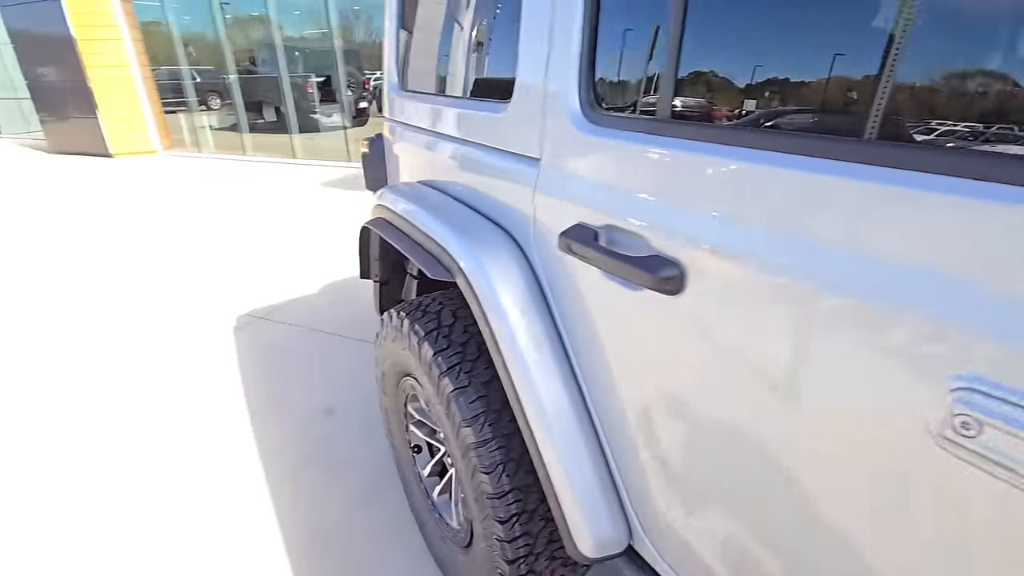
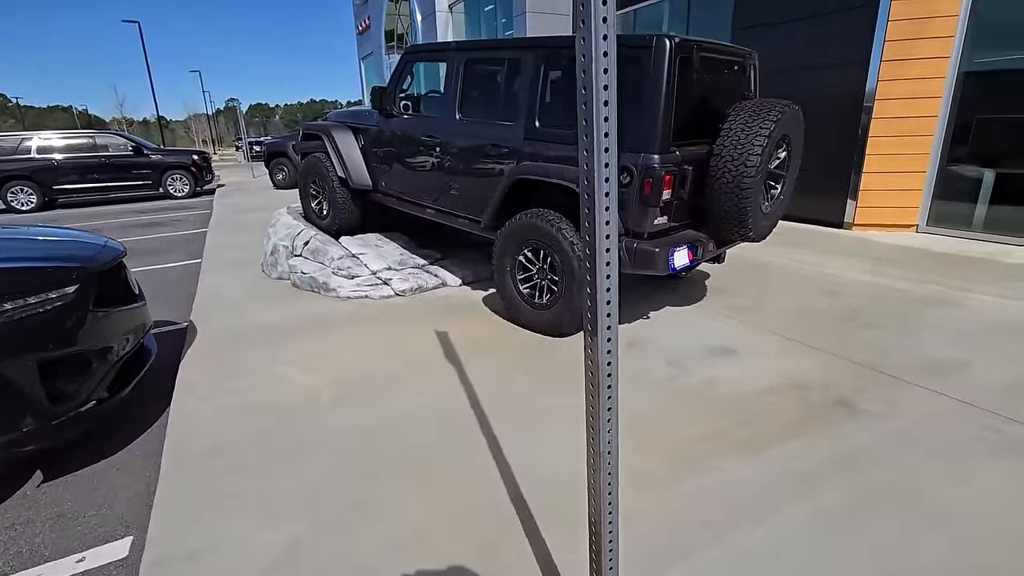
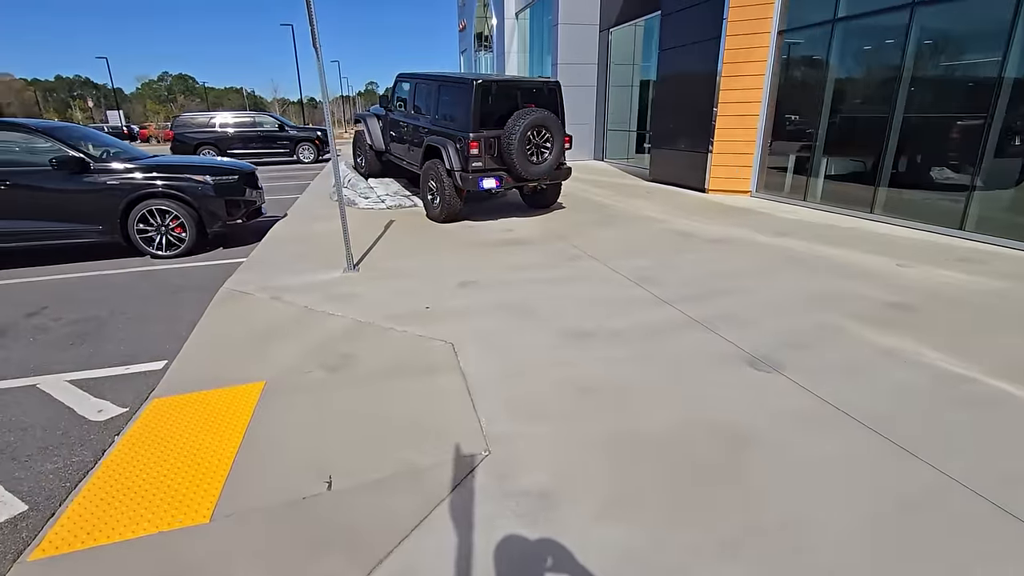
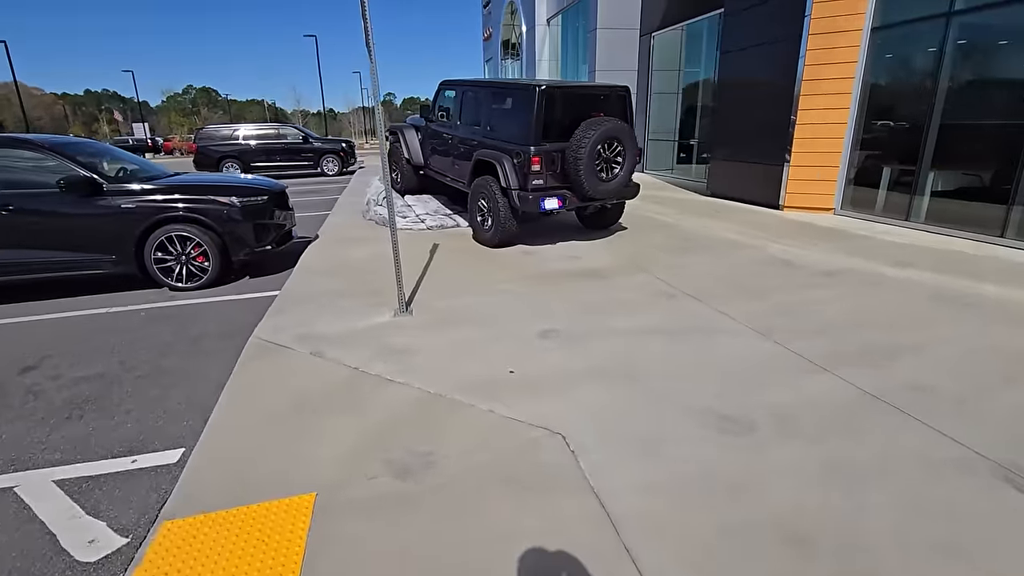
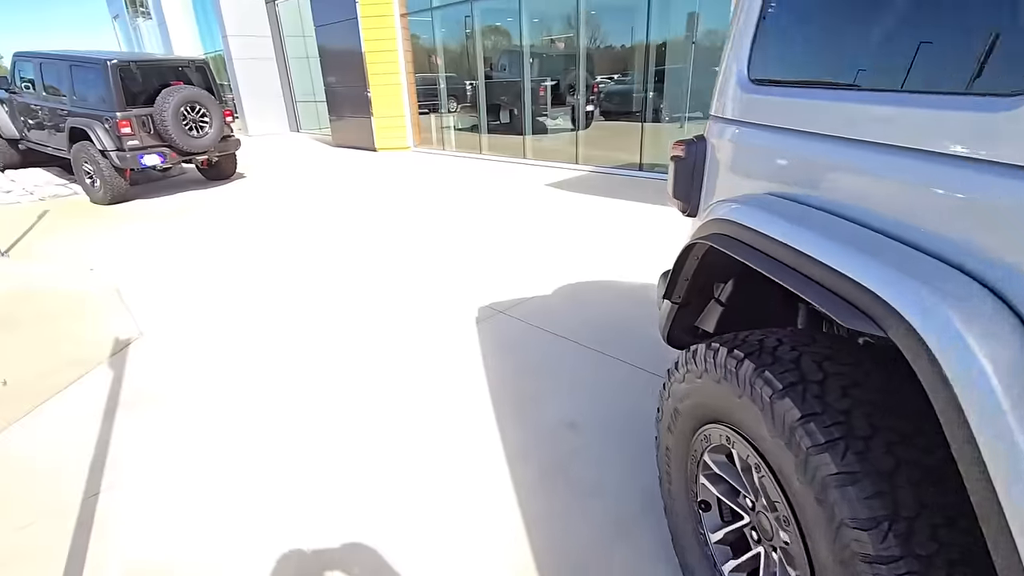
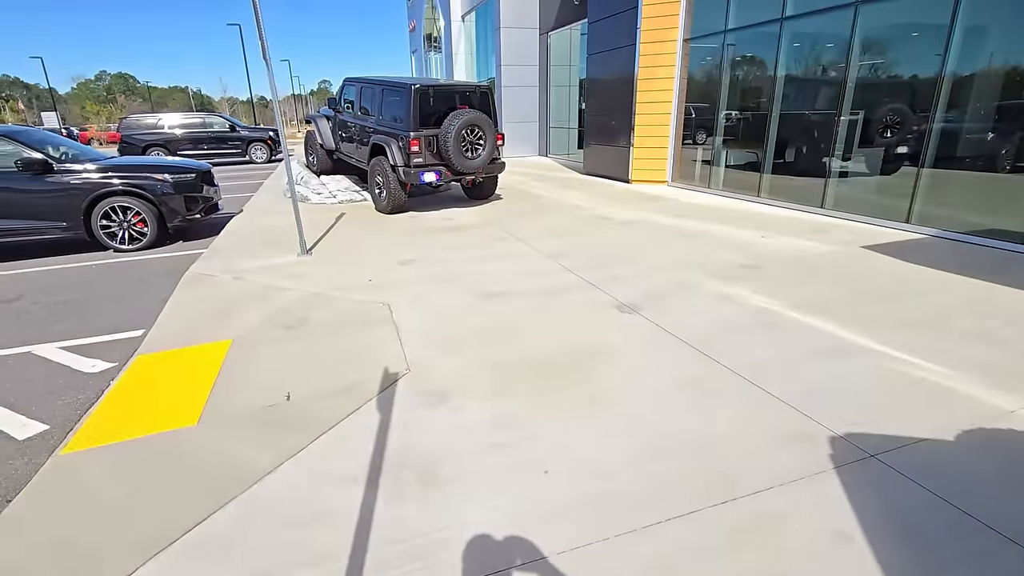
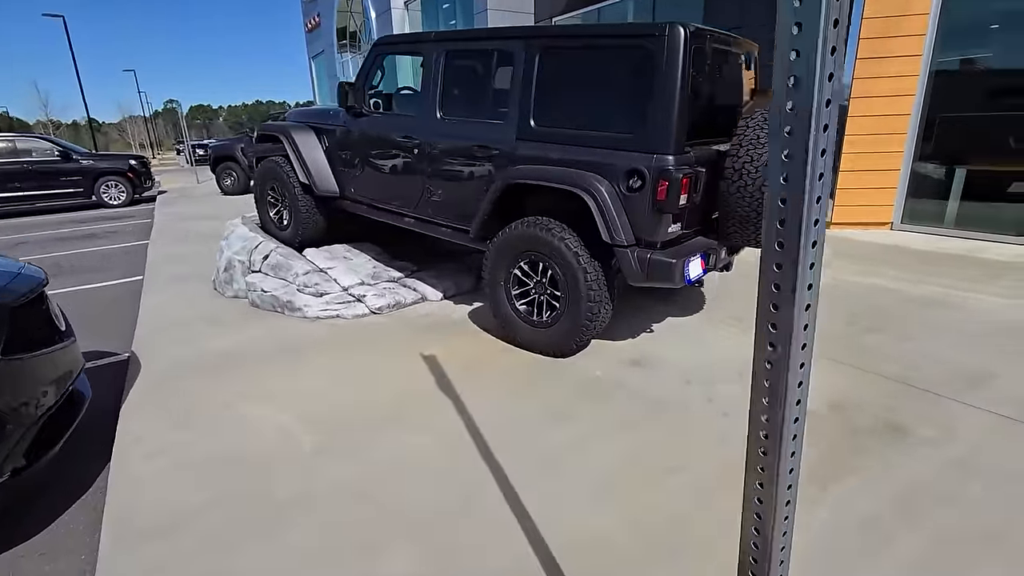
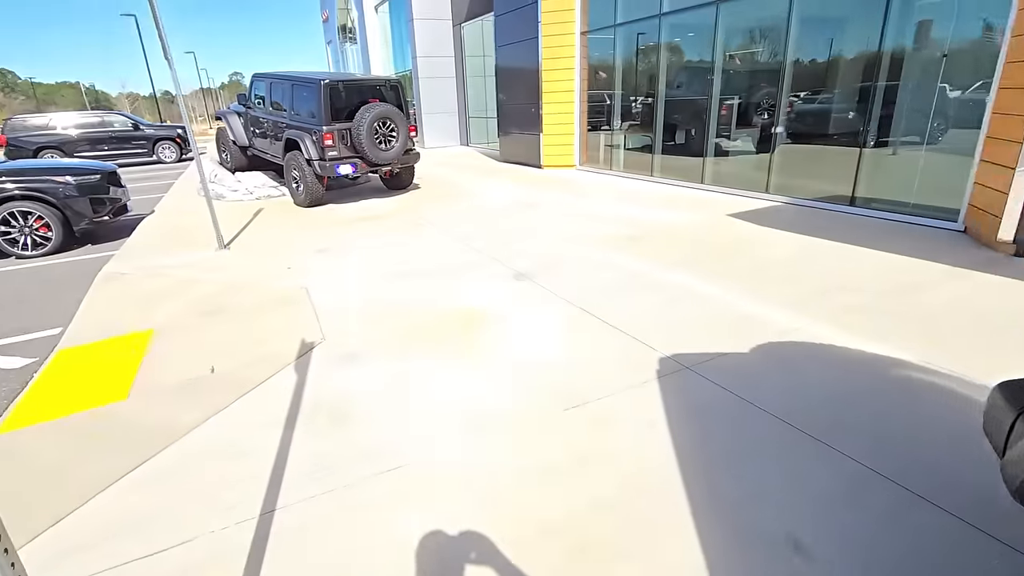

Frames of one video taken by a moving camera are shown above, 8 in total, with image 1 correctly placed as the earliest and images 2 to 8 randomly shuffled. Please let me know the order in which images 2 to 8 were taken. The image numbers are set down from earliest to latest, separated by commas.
5, 8, 6, 3, 4, 2, 7
